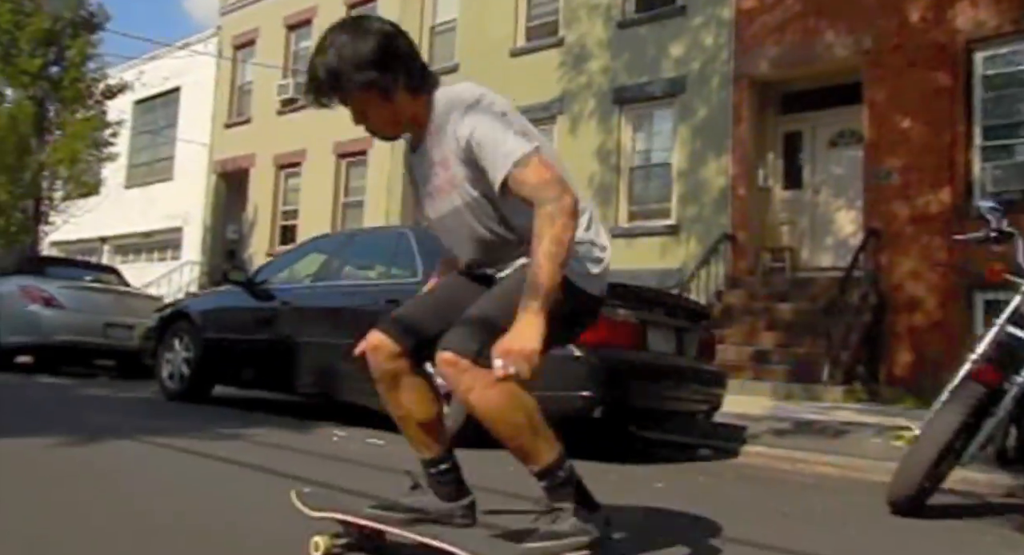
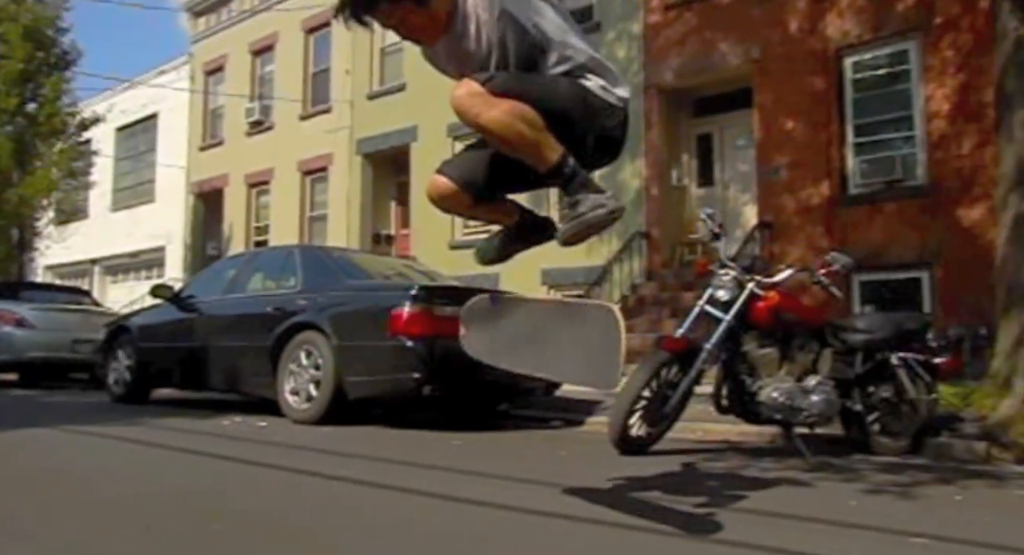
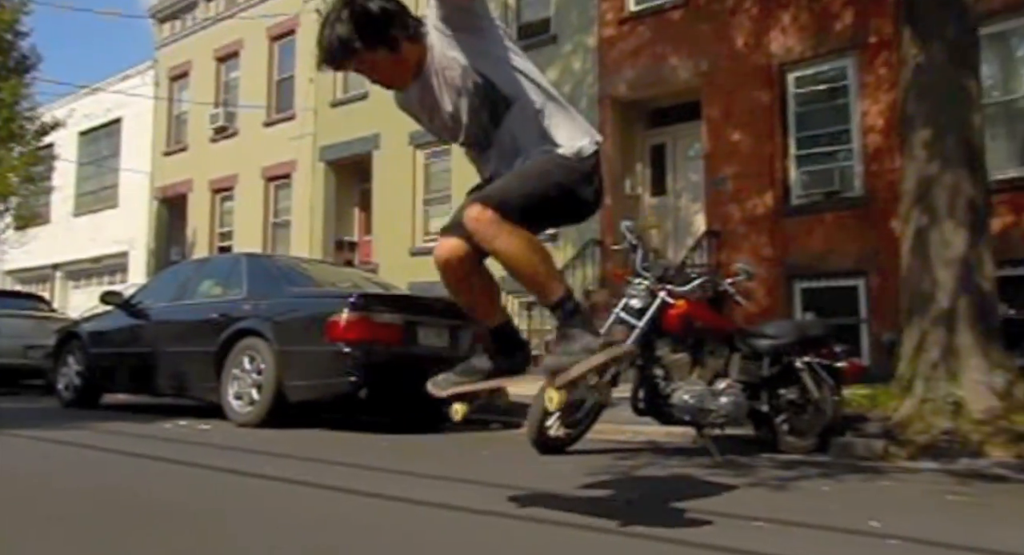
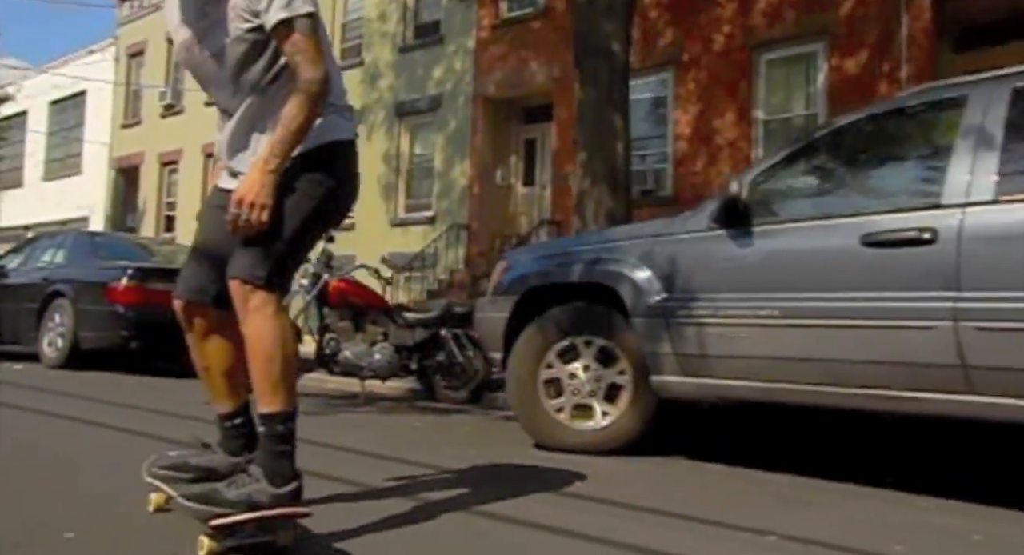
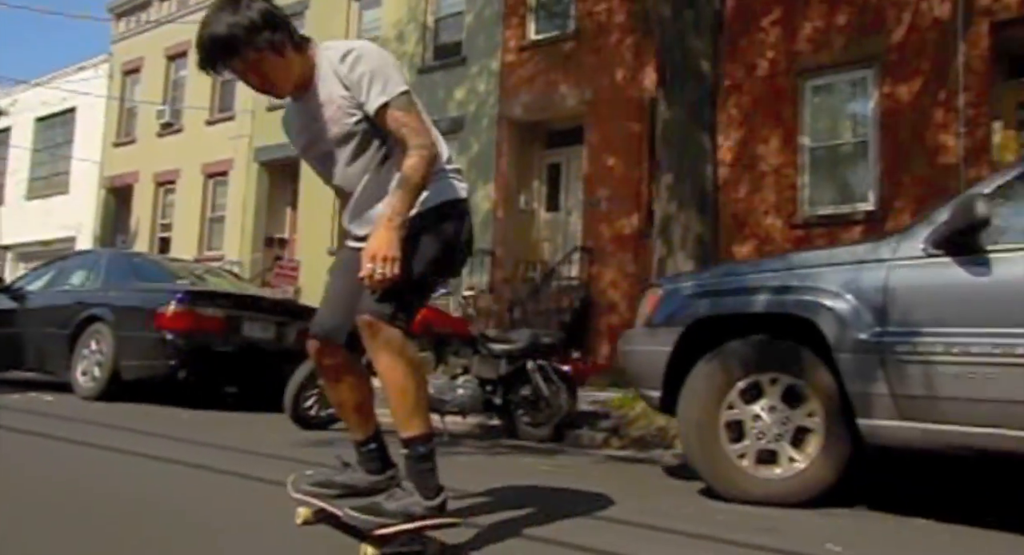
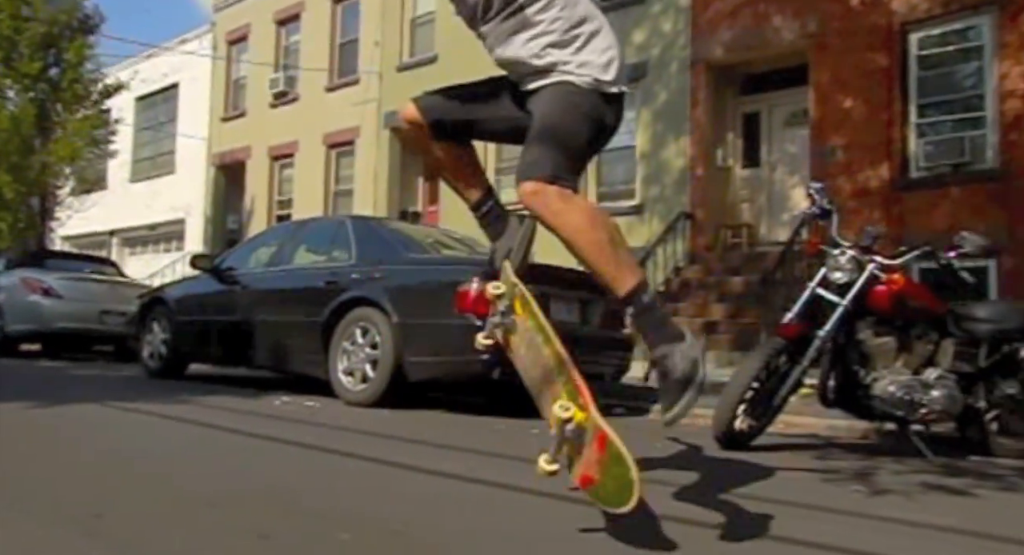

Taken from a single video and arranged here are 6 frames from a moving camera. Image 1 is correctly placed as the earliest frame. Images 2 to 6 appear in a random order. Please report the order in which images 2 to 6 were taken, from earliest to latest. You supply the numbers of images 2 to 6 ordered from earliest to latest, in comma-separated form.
6, 2, 3, 5, 4
